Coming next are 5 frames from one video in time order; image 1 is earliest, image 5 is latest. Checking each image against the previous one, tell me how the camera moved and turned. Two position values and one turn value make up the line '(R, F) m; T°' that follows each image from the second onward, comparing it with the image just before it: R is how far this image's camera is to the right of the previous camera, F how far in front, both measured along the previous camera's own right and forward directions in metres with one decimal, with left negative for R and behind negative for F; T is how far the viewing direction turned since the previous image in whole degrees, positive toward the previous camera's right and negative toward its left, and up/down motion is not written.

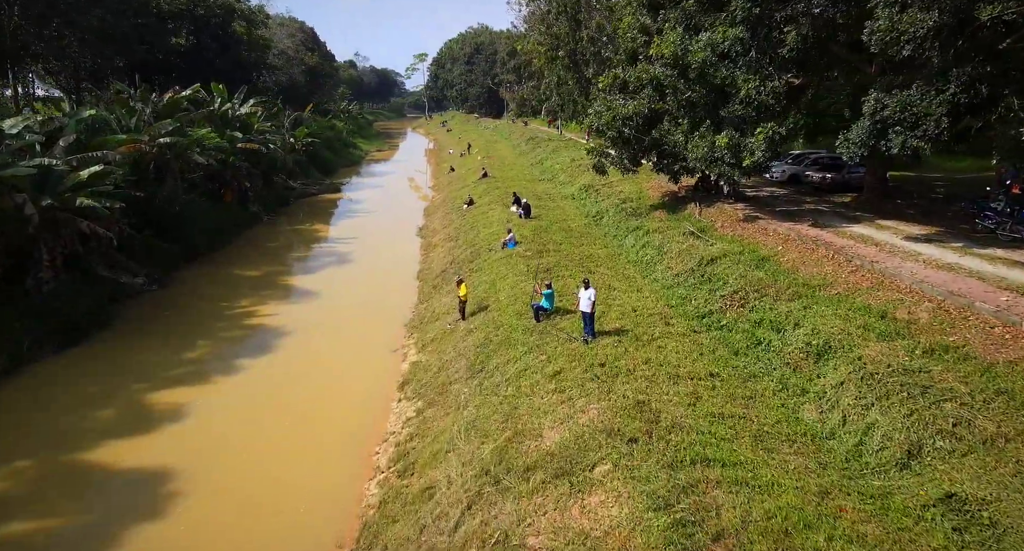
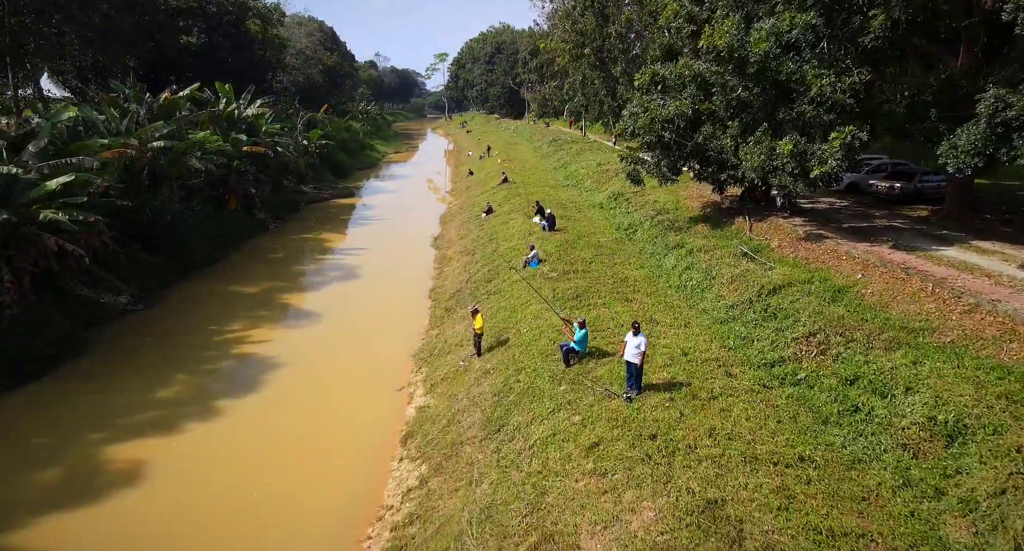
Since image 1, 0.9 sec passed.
(-0.1, +2.4) m; -2°
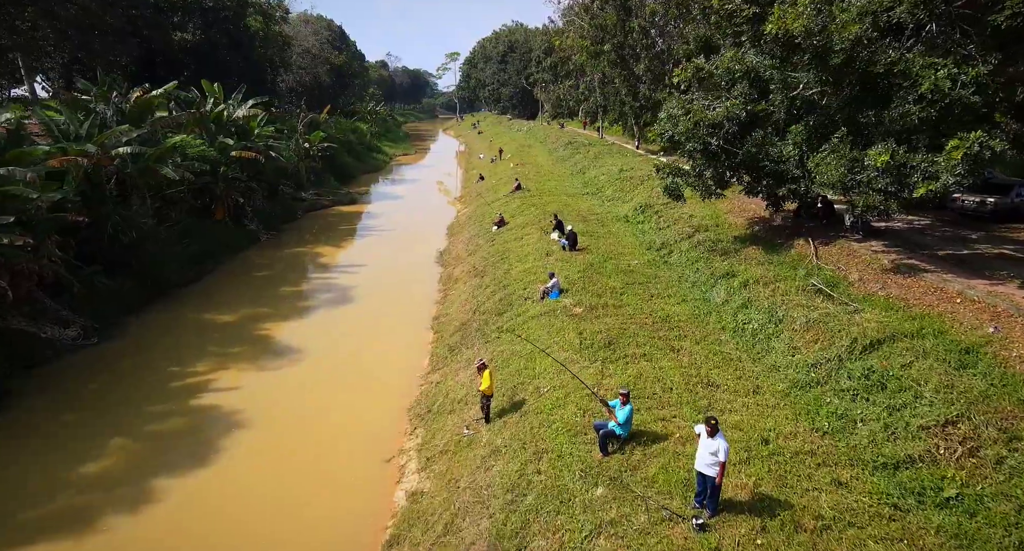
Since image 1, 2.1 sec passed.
(-0.1, +3.0) m; -1°
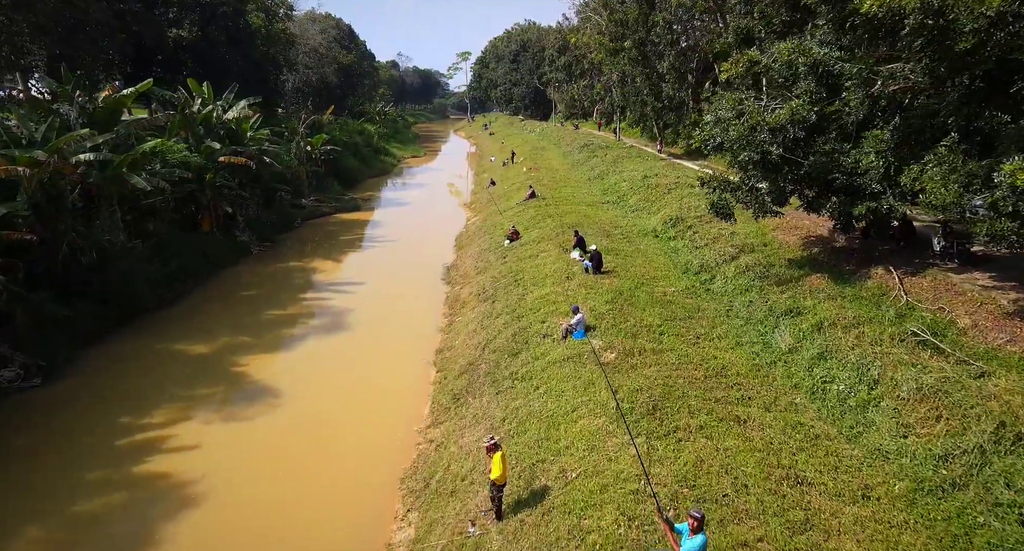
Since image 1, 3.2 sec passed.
(-0.1, +2.7) m; -1°
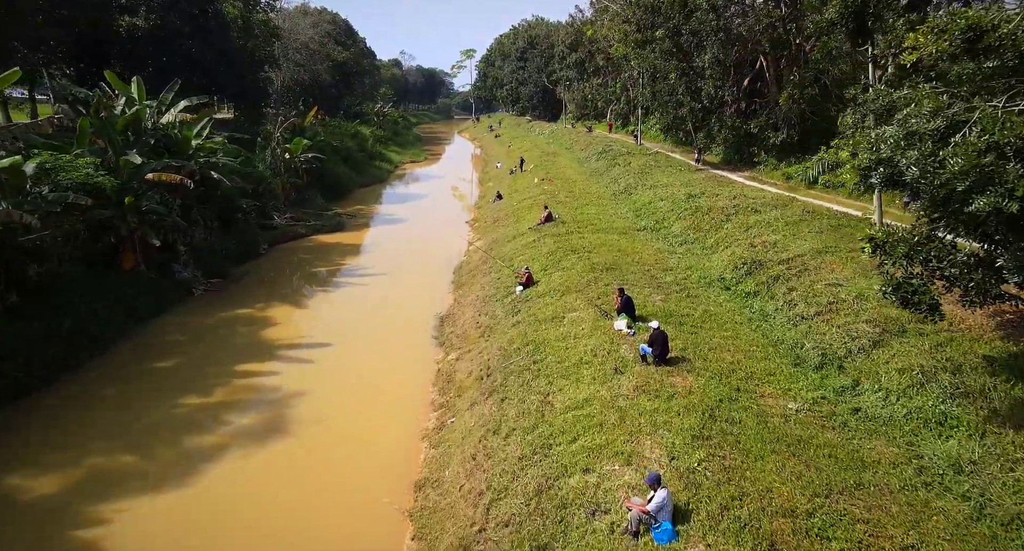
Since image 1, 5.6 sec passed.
(-0.3, +6.2) m; 0°
